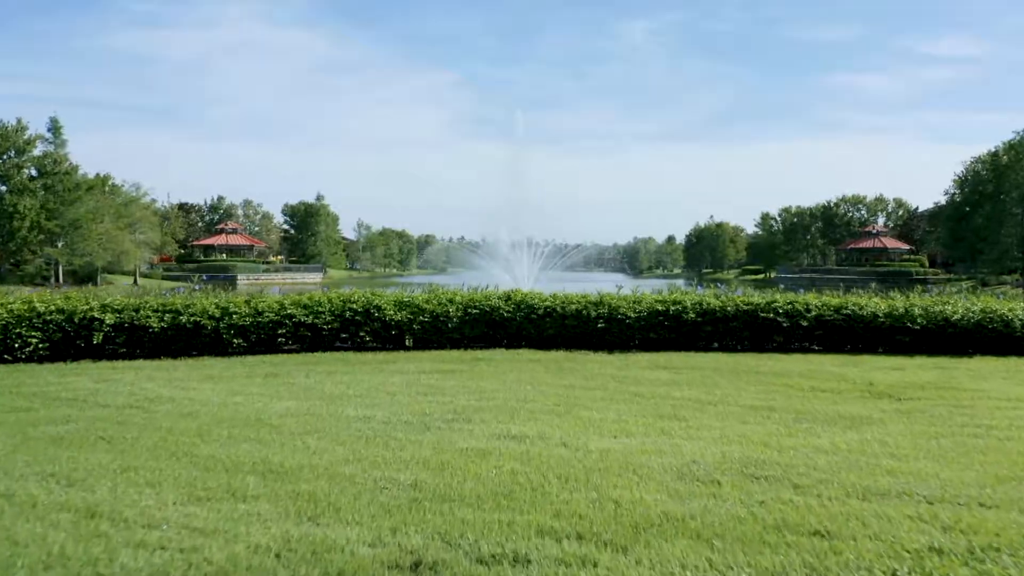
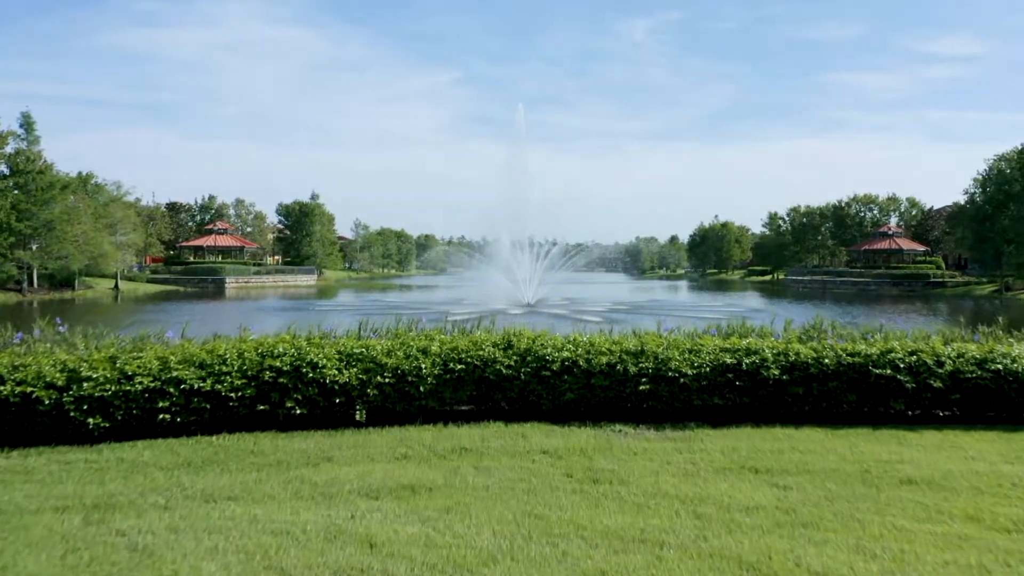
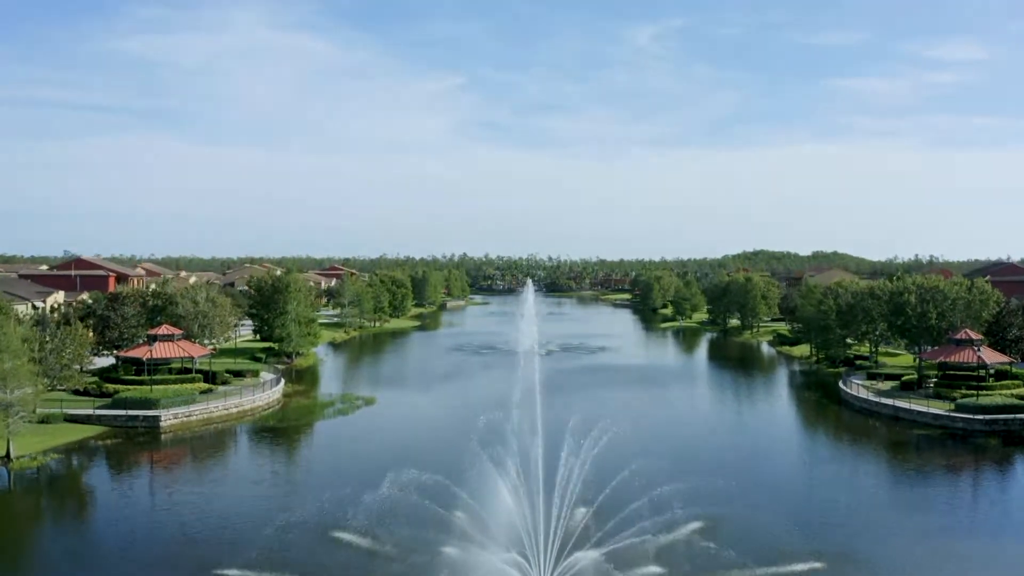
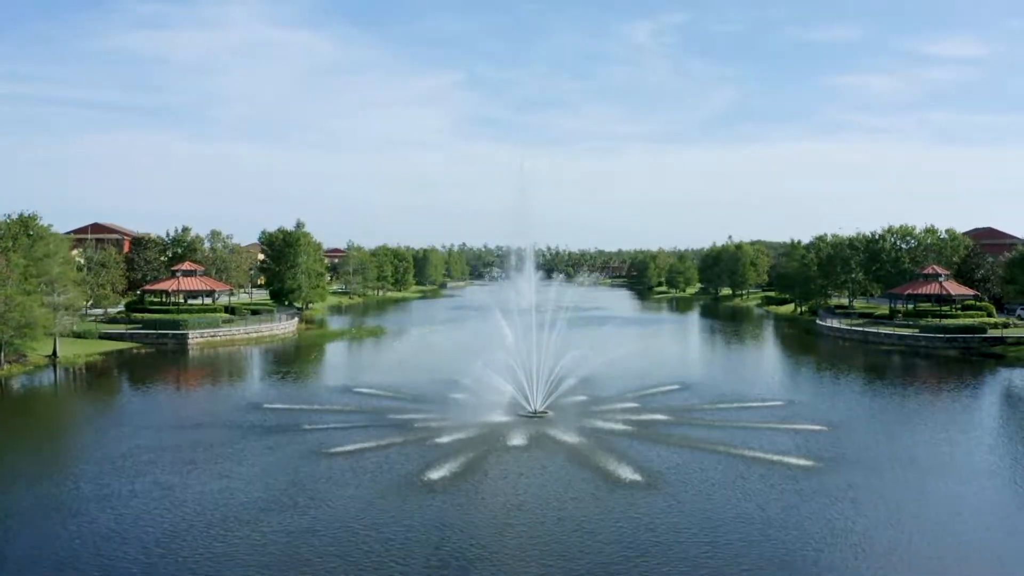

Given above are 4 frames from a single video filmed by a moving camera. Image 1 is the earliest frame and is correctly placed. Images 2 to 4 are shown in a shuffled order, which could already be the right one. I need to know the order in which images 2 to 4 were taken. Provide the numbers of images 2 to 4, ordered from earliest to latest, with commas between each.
2, 4, 3
